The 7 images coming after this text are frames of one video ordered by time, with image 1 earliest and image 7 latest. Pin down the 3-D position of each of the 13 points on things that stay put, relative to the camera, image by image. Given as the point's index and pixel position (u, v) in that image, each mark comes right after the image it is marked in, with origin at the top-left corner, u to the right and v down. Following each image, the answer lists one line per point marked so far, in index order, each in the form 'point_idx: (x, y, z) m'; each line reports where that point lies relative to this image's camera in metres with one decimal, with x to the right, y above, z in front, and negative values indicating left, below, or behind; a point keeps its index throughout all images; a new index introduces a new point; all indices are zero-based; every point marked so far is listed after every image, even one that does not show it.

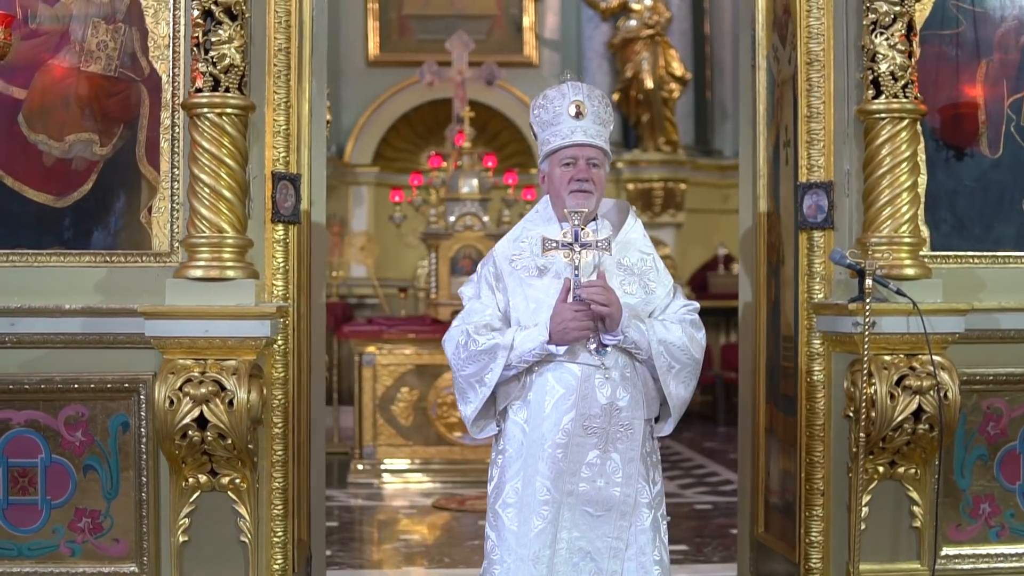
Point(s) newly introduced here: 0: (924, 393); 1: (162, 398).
0: (+1.3, -0.3, +4.3) m
1: (-1.0, -0.3, +4.2) m
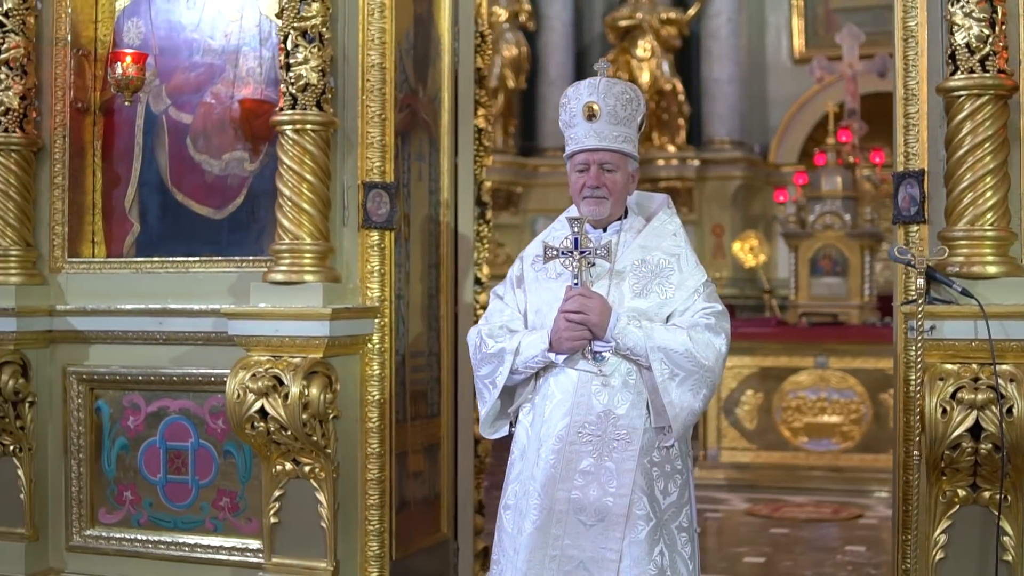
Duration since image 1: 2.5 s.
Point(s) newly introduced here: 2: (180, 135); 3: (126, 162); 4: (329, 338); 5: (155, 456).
0: (+1.3, -0.3, +3.8) m
1: (-0.9, -0.3, +4.6) m
2: (-1.2, +0.6, +5.3) m
3: (-1.4, +0.5, +5.4) m
4: (-0.6, -0.2, +4.6) m
5: (-1.3, -0.6, +5.2) m
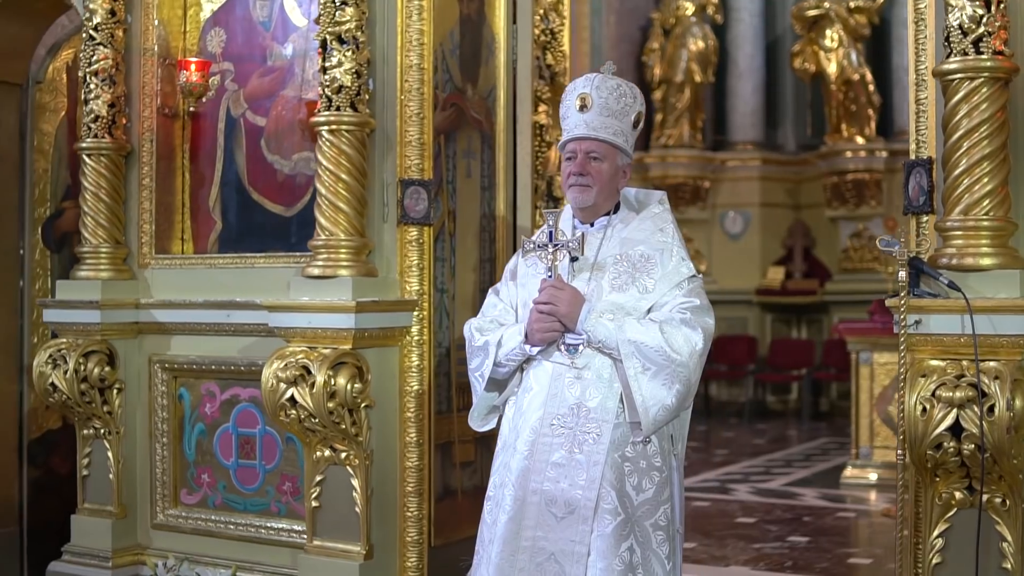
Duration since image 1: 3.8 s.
0: (+1.2, -0.3, +3.7) m
1: (-0.8, -0.3, +4.8) m
2: (-1.0, +0.6, +5.5) m
3: (-1.2, +0.5, +5.7) m
4: (-0.5, -0.1, +4.7) m
5: (-1.1, -0.6, +5.5) m
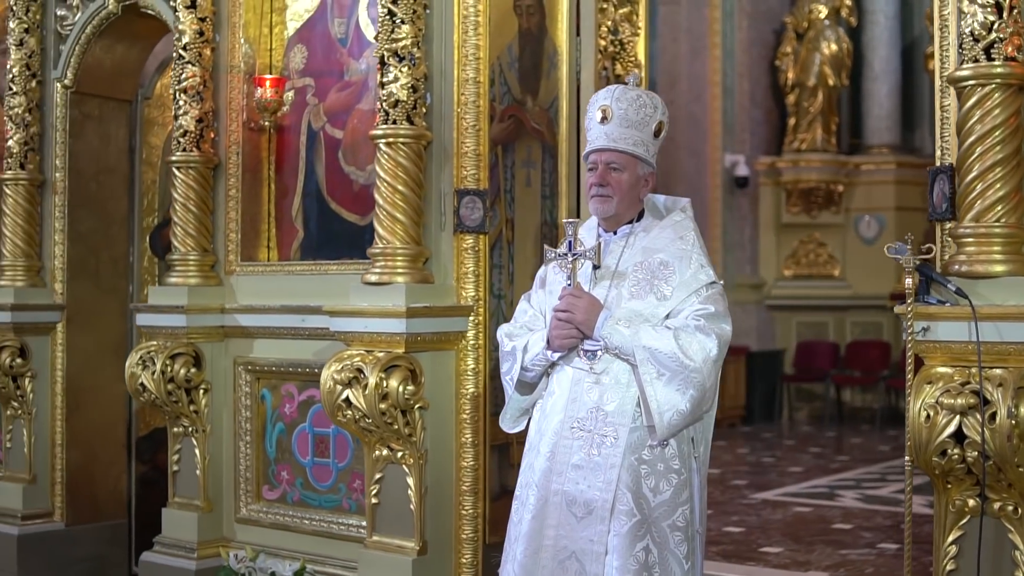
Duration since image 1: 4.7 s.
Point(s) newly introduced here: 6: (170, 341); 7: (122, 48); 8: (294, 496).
0: (+1.2, -0.3, +3.7) m
1: (-0.7, -0.3, +5.0) m
2: (-0.7, +0.6, +5.8) m
3: (-0.9, +0.5, +5.9) m
4: (-0.4, -0.2, +4.9) m
5: (-0.8, -0.6, +5.8) m
6: (-1.4, -0.2, +6.0) m
7: (-1.9, +1.1, +6.9) m
8: (-0.9, -0.8, +5.8) m
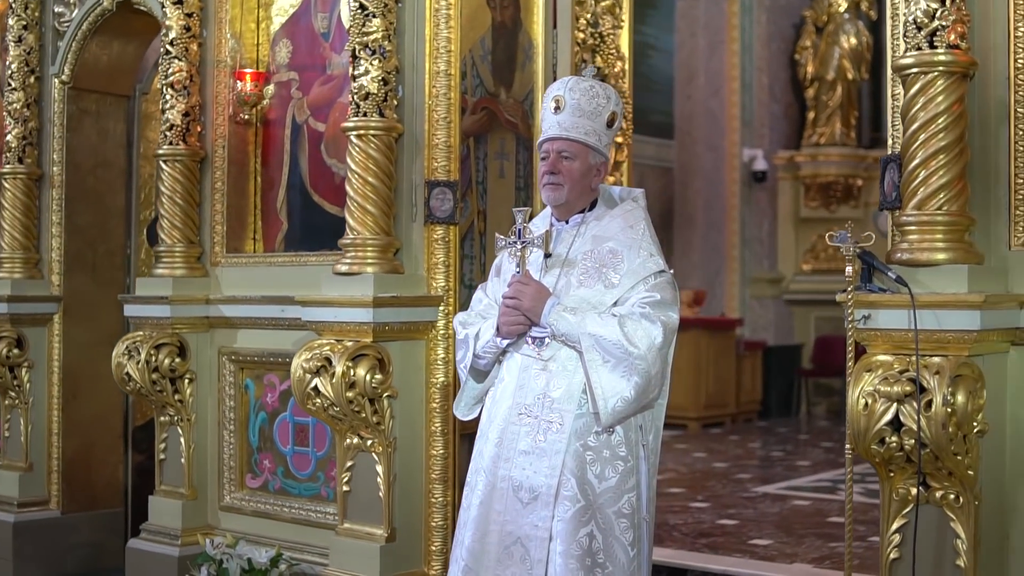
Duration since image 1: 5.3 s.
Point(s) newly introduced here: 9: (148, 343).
0: (+1.0, -0.3, +3.7) m
1: (-0.8, -0.3, +5.1) m
2: (-0.8, +0.6, +5.9) m
3: (-1.0, +0.5, +6.0) m
4: (-0.5, -0.1, +5.0) m
5: (-0.9, -0.6, +5.9) m
6: (-1.5, -0.2, +6.1) m
7: (-1.9, +1.2, +7.0) m
8: (-1.0, -0.8, +5.9) m
9: (-1.5, -0.2, +6.1) m
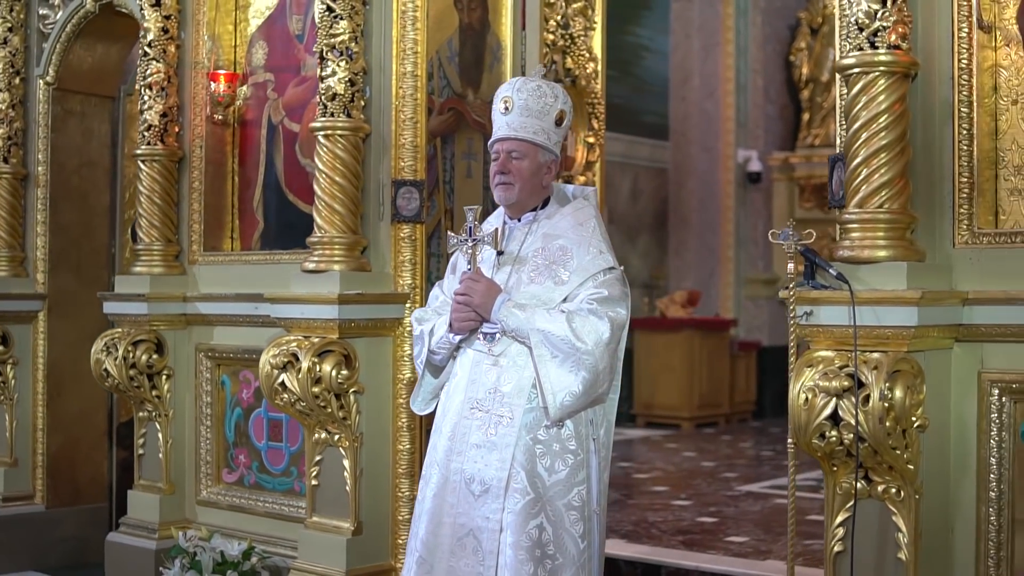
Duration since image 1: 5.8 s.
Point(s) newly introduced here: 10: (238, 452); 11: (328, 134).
0: (+0.9, -0.3, +3.8) m
1: (-0.9, -0.3, +5.2) m
2: (-0.9, +0.6, +6.0) m
3: (-1.1, +0.5, +6.1) m
4: (-0.6, -0.1, +5.1) m
5: (-1.0, -0.6, +5.9) m
6: (-1.6, -0.2, +6.2) m
7: (-2.0, +1.2, +7.1) m
8: (-1.1, -0.8, +6.0) m
9: (-1.7, -0.2, +6.2) m
10: (-1.2, -0.7, +6.1) m
11: (-0.7, +0.6, +5.2) m
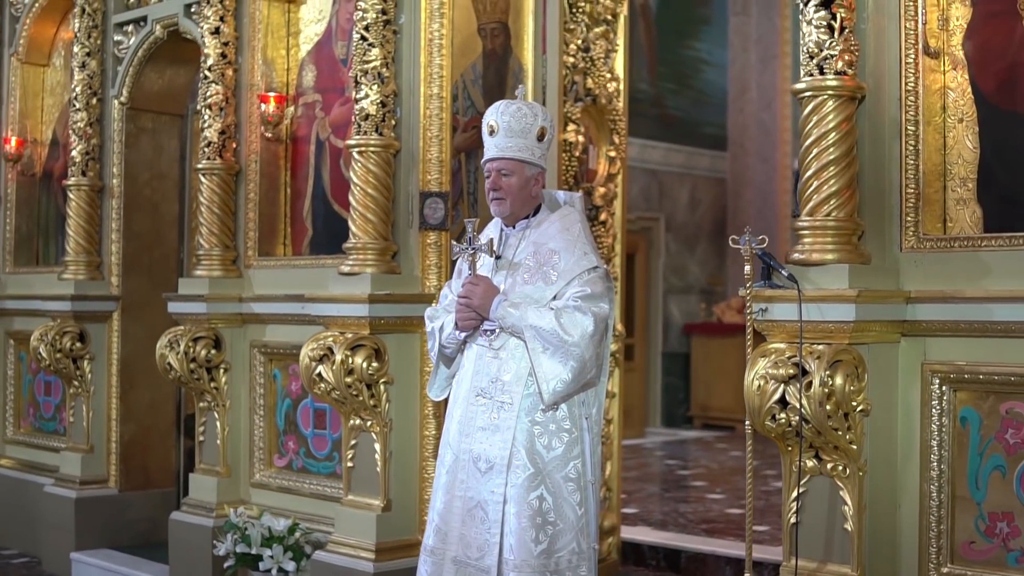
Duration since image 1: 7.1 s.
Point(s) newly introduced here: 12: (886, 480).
0: (+0.8, -0.3, +4.2) m
1: (-0.8, -0.3, +5.8) m
2: (-0.8, +0.6, +6.5) m
3: (-1.0, +0.5, +6.7) m
4: (-0.6, -0.1, +5.7) m
5: (-0.9, -0.6, +6.5) m
6: (-1.5, -0.2, +6.8) m
7: (-1.8, +1.2, +7.8) m
8: (-1.0, -0.8, +6.6) m
9: (-1.5, -0.2, +6.8) m
10: (-1.0, -0.7, +6.6) m
11: (-0.6, +0.6, +5.8) m
12: (+1.1, -0.6, +4.4) m
